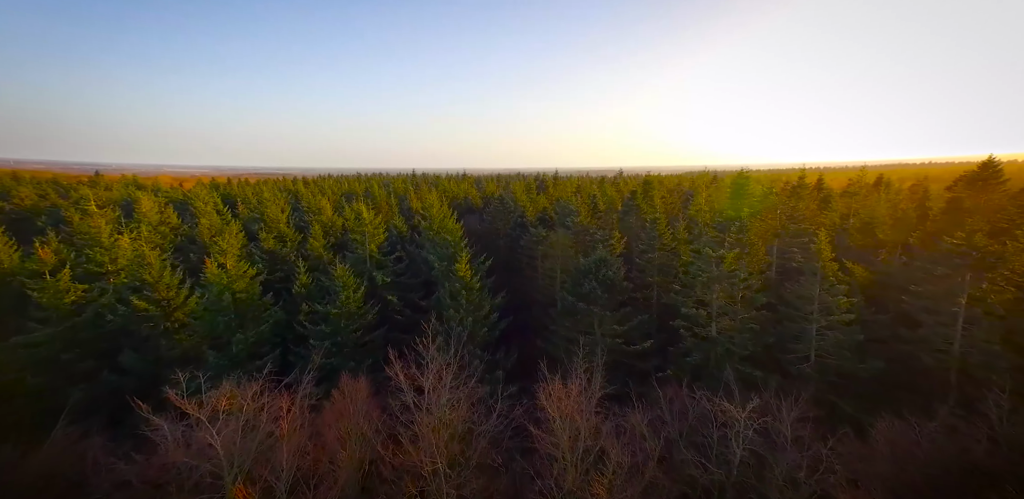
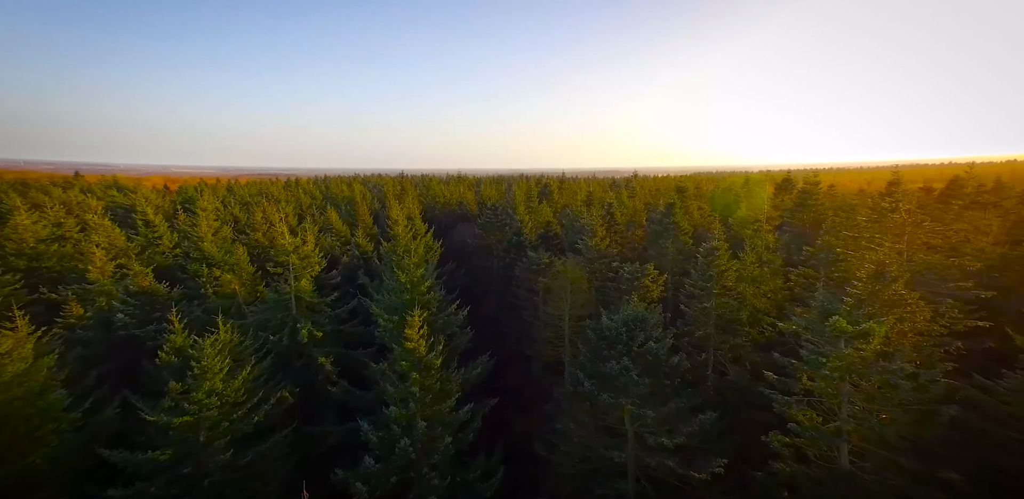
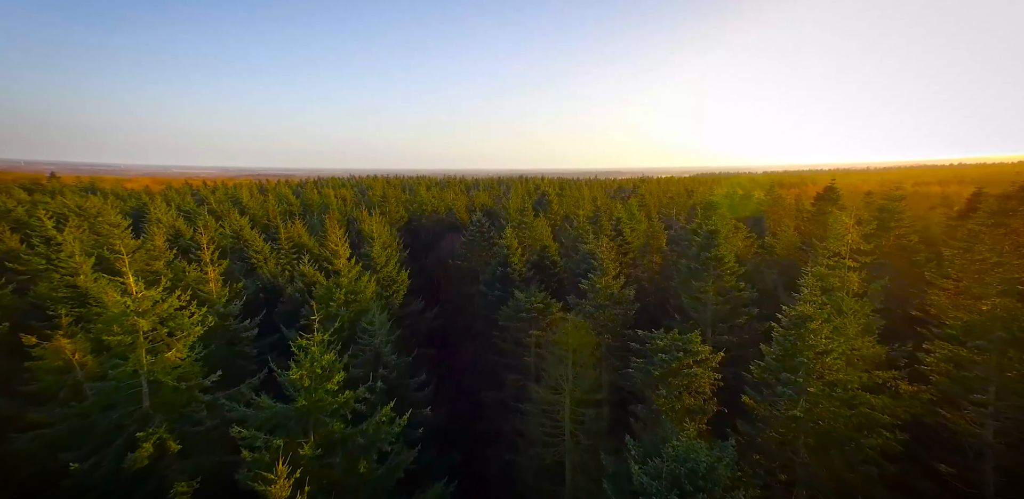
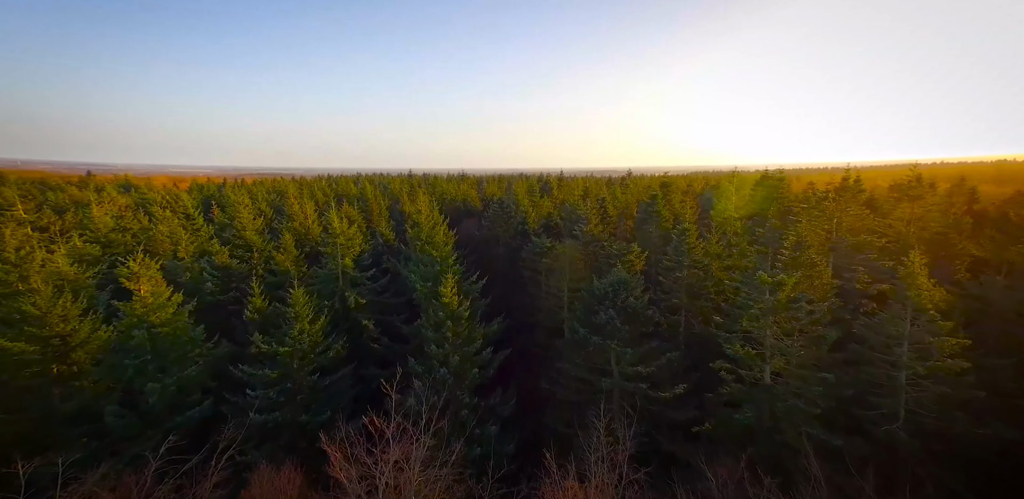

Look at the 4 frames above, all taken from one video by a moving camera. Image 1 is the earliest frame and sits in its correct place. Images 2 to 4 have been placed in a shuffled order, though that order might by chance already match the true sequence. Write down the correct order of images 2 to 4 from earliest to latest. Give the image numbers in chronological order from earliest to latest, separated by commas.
4, 2, 3
